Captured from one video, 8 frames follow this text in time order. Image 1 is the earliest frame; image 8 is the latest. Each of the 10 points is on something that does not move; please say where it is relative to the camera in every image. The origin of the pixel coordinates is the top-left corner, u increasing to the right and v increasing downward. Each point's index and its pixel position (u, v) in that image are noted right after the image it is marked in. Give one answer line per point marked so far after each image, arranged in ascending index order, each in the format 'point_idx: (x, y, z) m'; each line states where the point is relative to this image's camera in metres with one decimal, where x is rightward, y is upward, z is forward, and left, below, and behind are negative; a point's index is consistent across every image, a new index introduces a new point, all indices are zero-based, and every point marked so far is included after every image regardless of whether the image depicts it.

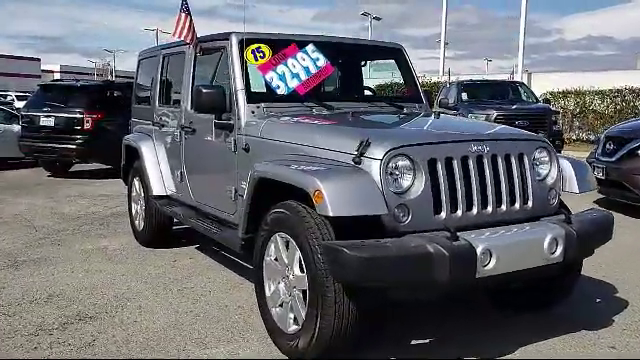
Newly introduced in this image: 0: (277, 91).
0: (-0.4, +0.8, +4.9) m
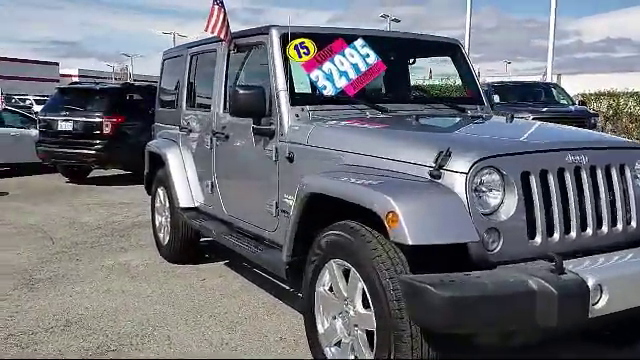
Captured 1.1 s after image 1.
0: (0.0, +0.7, +4.3) m
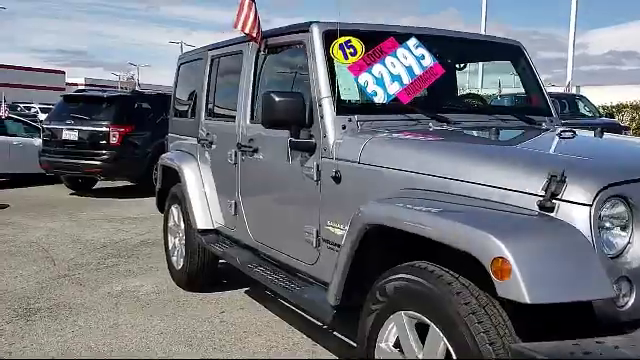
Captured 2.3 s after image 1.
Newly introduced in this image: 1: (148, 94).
0: (+0.3, +0.5, +3.6) m
1: (-3.7, +1.8, +12.4) m
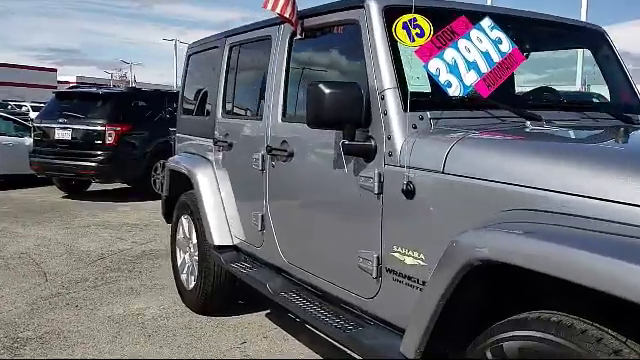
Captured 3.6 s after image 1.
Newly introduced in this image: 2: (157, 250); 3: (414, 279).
0: (+0.6, +0.4, +2.9) m
1: (-3.5, +1.8, +11.7) m
2: (-2.1, -0.9, +7.3) m
3: (+0.4, -0.4, +2.6) m
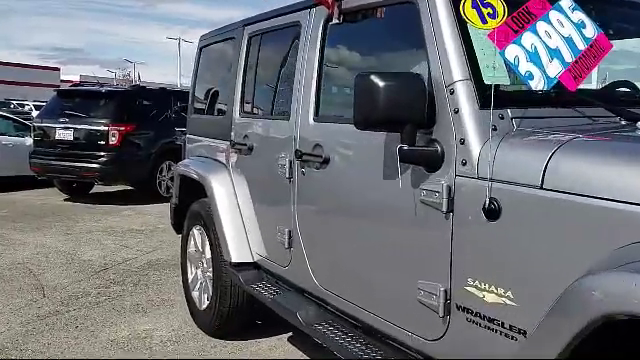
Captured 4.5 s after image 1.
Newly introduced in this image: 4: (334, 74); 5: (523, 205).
0: (+0.8, +0.4, +2.4) m
1: (-3.2, +1.8, +11.1) m
2: (-1.8, -0.9, +6.8) m
3: (+0.6, -0.5, +2.1) m
4: (+0.1, +0.6, +3.1) m
5: (+0.7, -0.1, +2.0) m
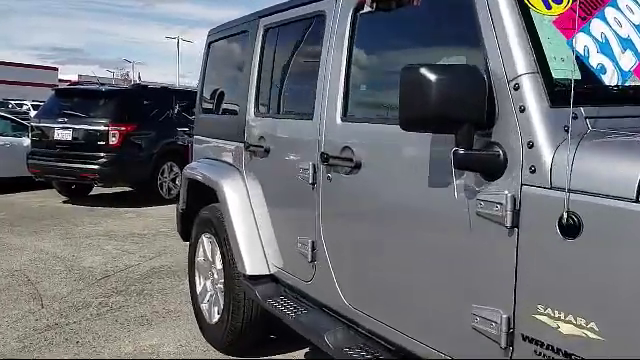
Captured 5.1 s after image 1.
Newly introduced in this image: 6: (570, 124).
0: (+1.0, +0.4, +2.0) m
1: (-3.1, +1.7, +10.8) m
2: (-1.7, -1.0, +6.5) m
3: (+0.8, -0.5, +1.7) m
4: (+0.2, +0.5, +2.8) m
5: (+0.8, -0.1, +1.7) m
6: (+0.8, +0.2, +1.9) m
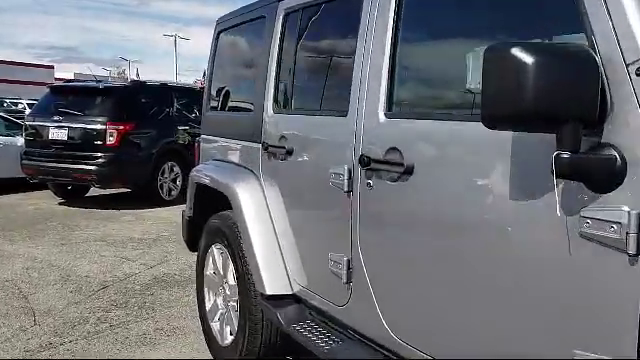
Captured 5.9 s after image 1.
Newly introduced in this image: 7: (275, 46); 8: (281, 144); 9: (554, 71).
0: (+1.2, +0.3, +1.6) m
1: (-3.0, +1.7, +10.3) m
2: (-1.6, -1.0, +6.0) m
3: (+0.9, -0.6, +1.3) m
4: (+0.4, +0.5, +2.4) m
5: (+1.0, -0.1, +1.2) m
6: (+1.0, +0.1, +1.4) m
7: (-0.3, +0.8, +3.5) m
8: (-0.2, +0.2, +3.3) m
9: (+0.6, +0.3, +1.5) m
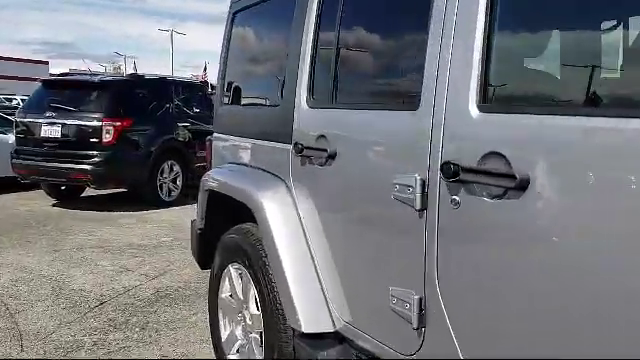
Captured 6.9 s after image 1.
0: (+1.4, +0.3, +1.0) m
1: (-2.8, +1.7, +9.7) m
2: (-1.4, -1.0, +5.4) m
3: (+1.2, -0.6, +0.7) m
4: (+0.6, +0.5, +1.8) m
5: (+1.2, -0.2, +0.6) m
6: (+1.2, +0.1, +0.8) m
7: (-0.1, +0.8, +2.9) m
8: (0.0, +0.2, +2.7) m
9: (+0.8, +0.2, +0.9) m
